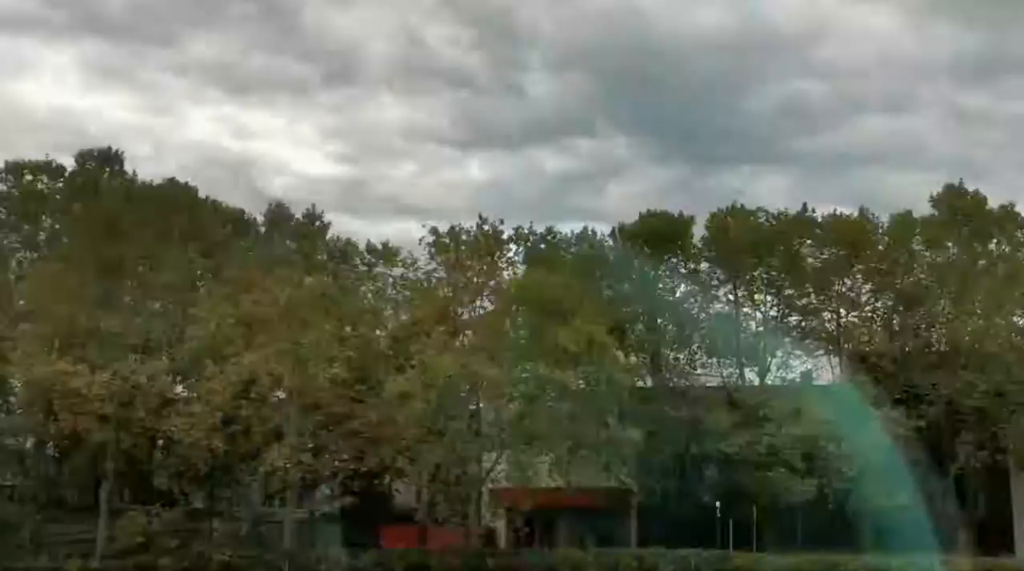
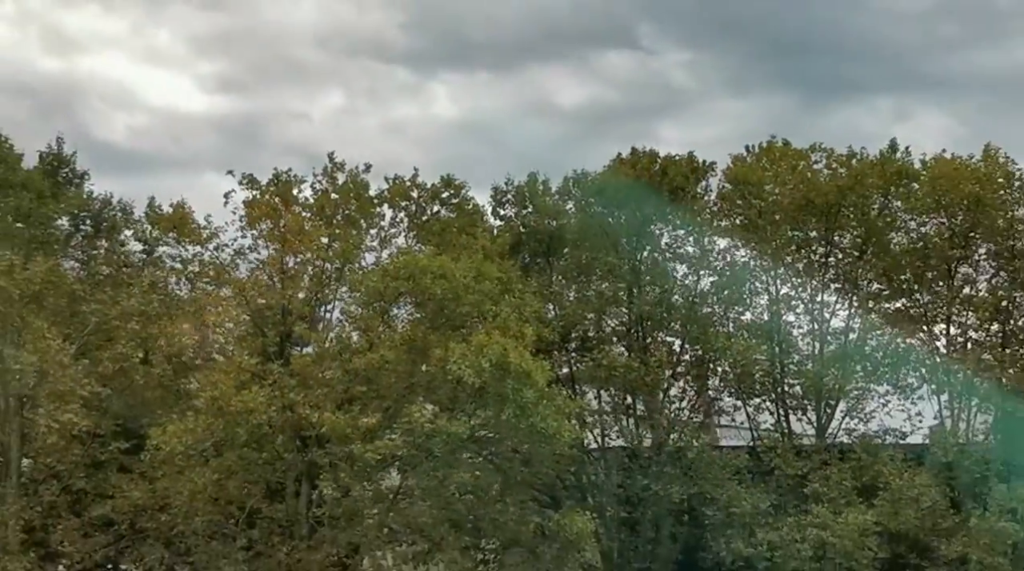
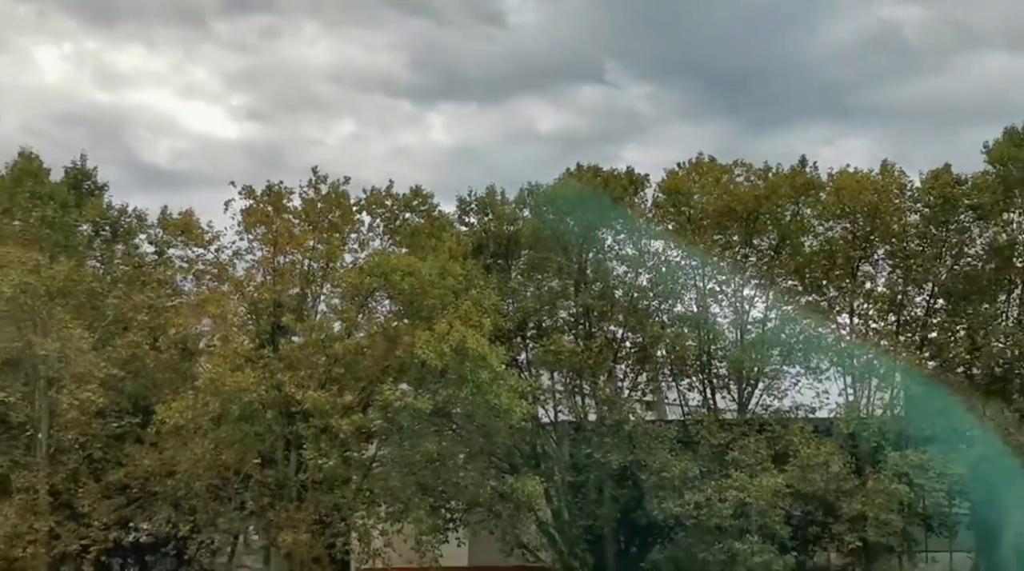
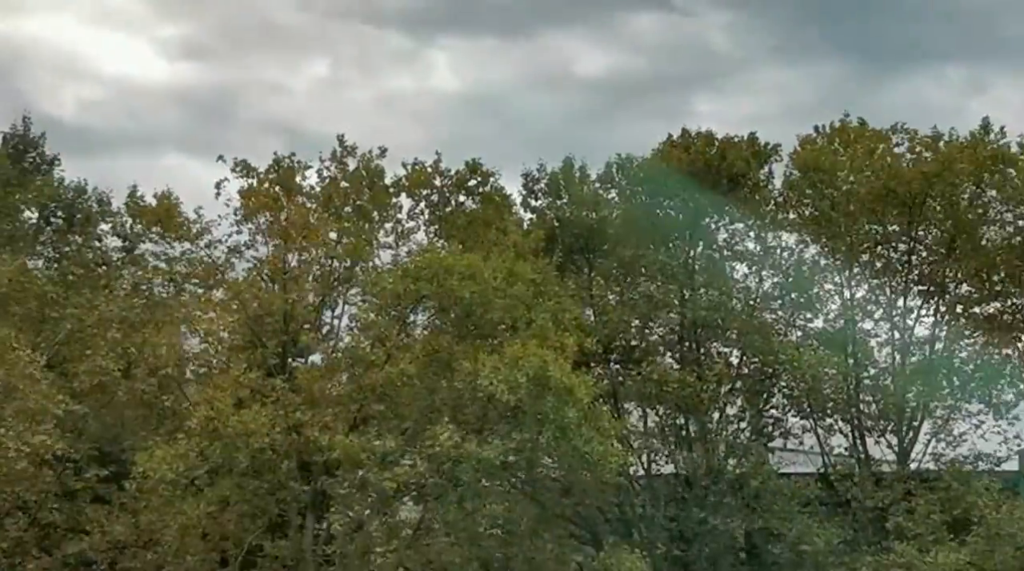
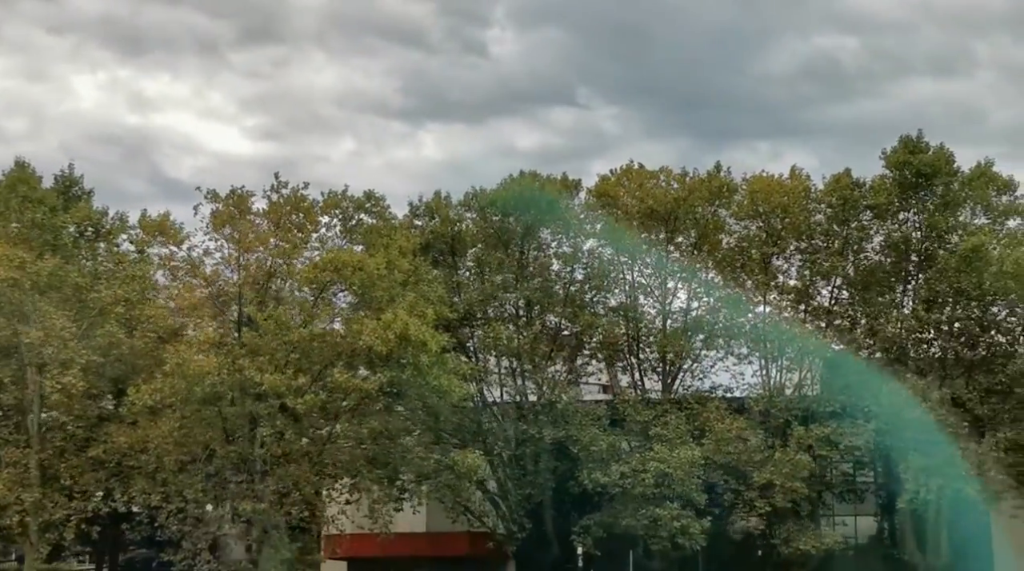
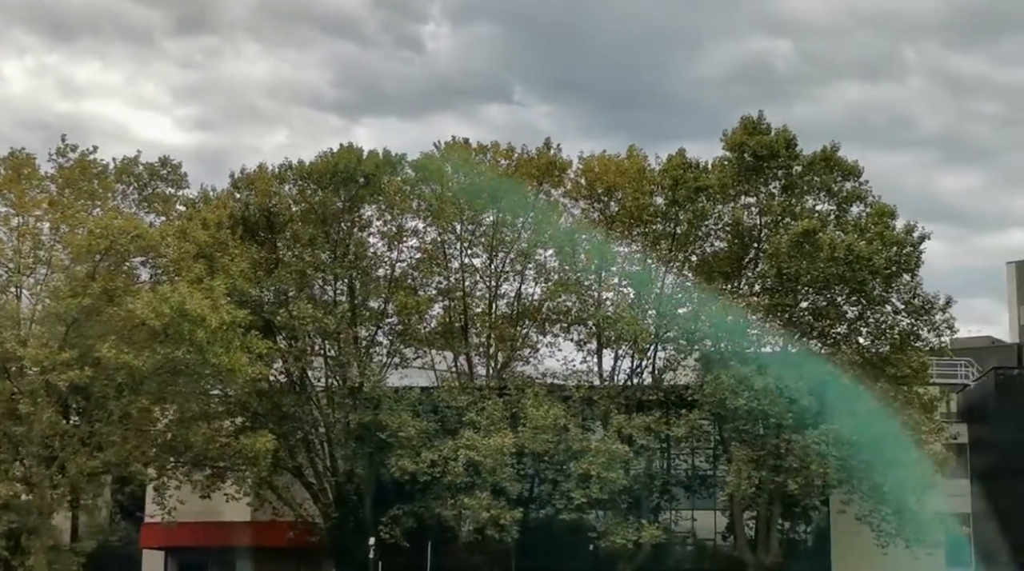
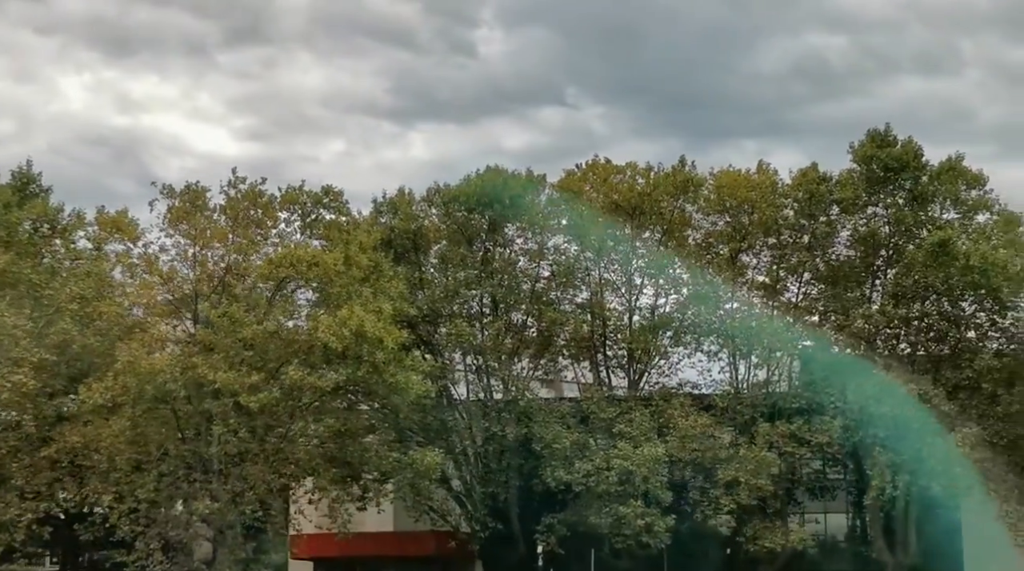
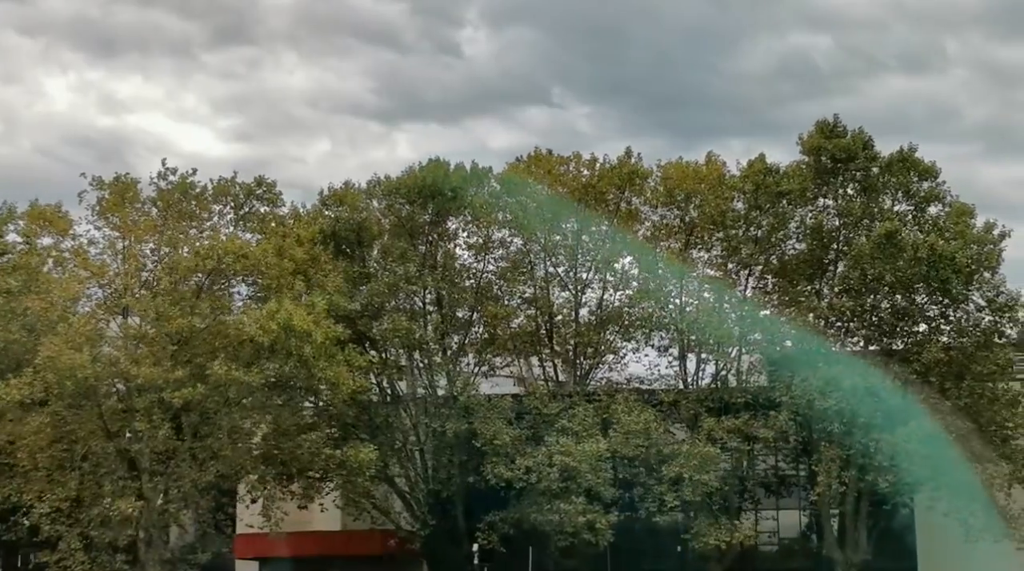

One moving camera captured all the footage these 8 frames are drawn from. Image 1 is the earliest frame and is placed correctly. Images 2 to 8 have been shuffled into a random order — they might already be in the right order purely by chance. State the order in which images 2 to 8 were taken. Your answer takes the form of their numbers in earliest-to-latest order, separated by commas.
4, 2, 3, 5, 7, 8, 6
